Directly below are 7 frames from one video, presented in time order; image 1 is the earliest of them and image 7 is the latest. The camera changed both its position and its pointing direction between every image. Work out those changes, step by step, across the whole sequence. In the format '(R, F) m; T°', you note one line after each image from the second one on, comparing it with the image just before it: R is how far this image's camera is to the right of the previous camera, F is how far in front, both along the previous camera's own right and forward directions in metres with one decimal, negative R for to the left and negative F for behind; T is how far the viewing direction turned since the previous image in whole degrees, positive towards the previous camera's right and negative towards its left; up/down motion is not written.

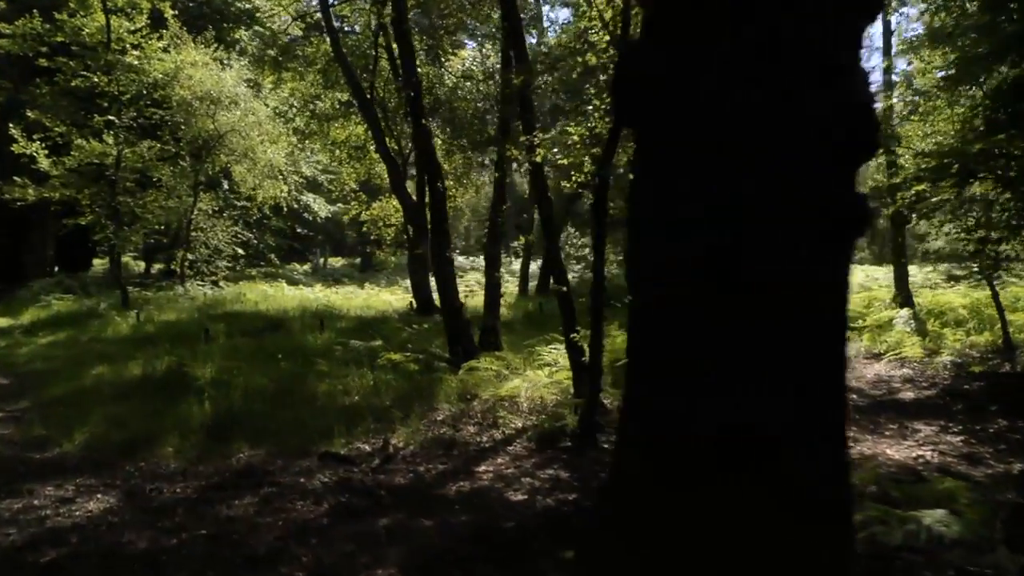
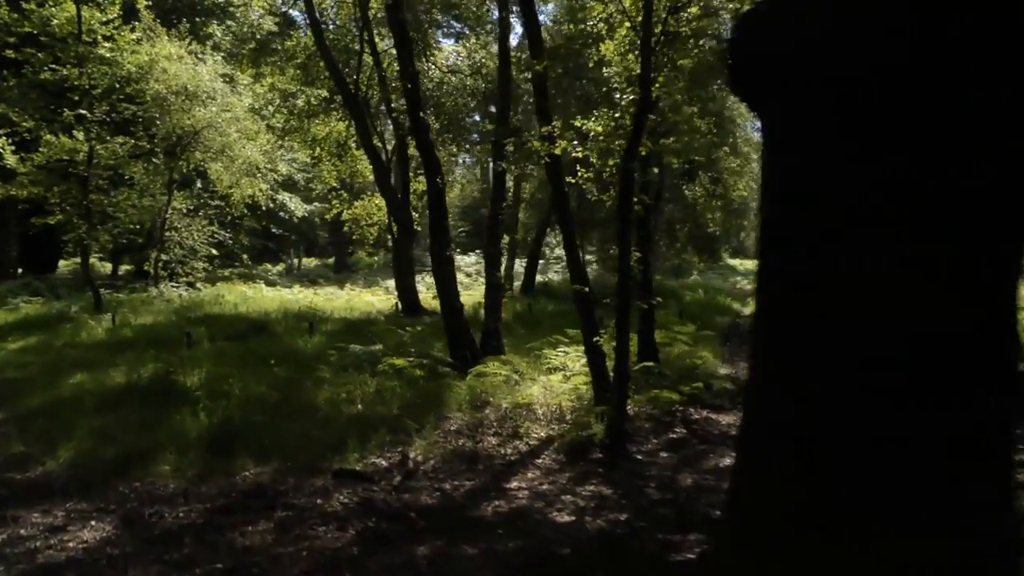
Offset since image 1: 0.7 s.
(-0.5, +0.5) m; +2°
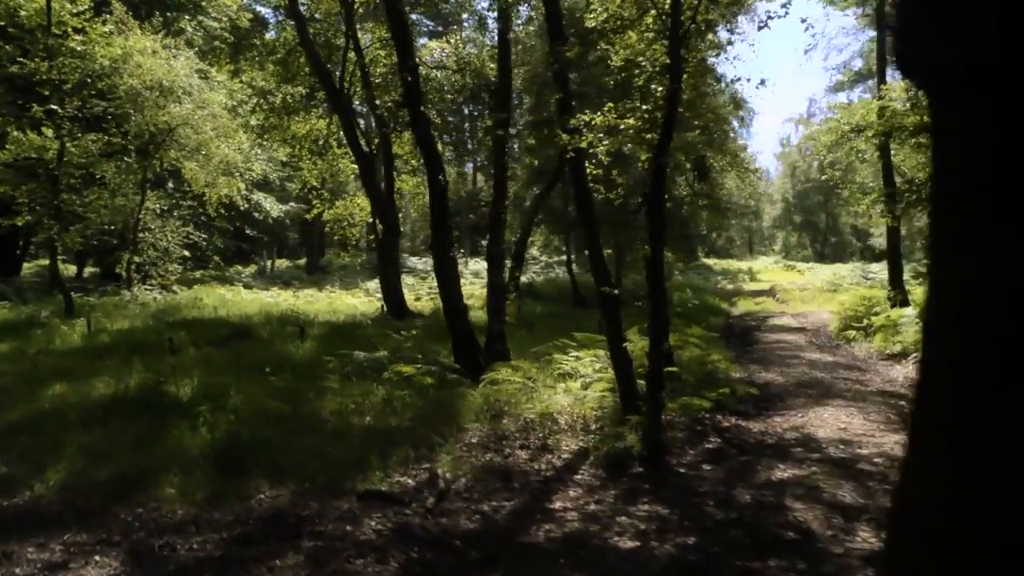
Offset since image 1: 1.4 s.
(-0.5, +0.5) m; +2°
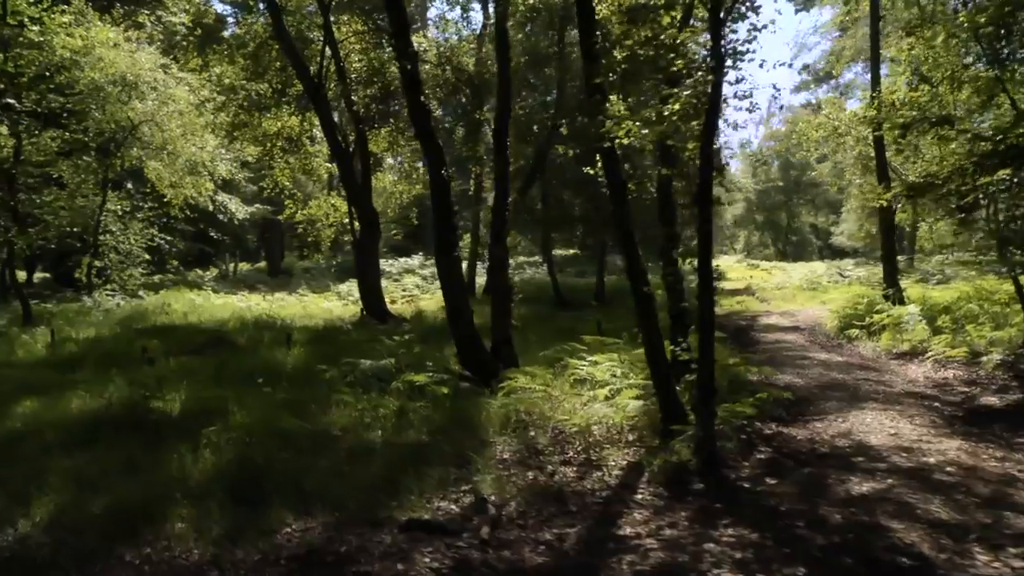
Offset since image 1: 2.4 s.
(-0.7, +0.7) m; +3°
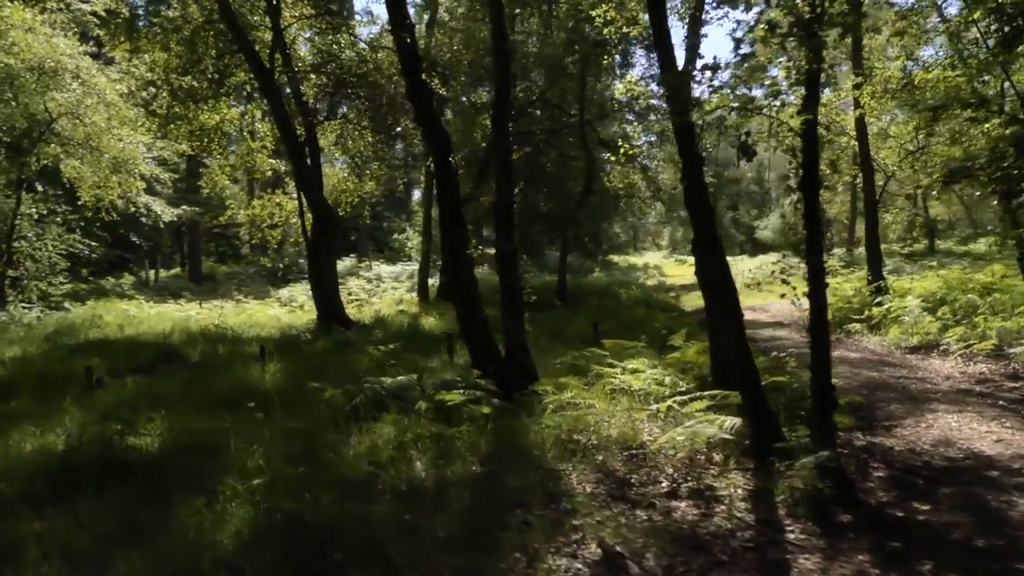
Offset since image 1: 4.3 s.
(-1.2, +1.2) m; +6°
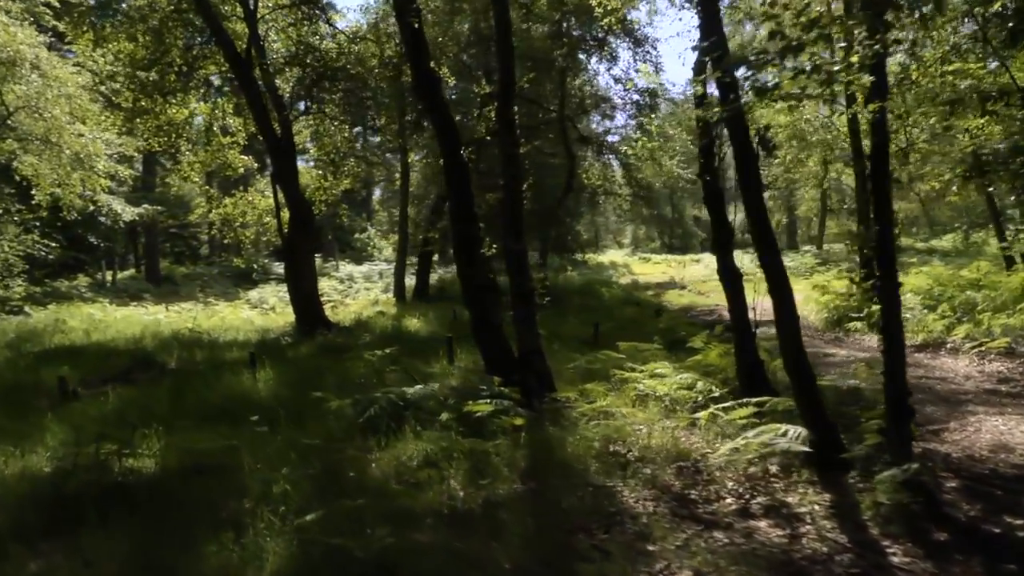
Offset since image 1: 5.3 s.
(-0.7, +0.5) m; +3°
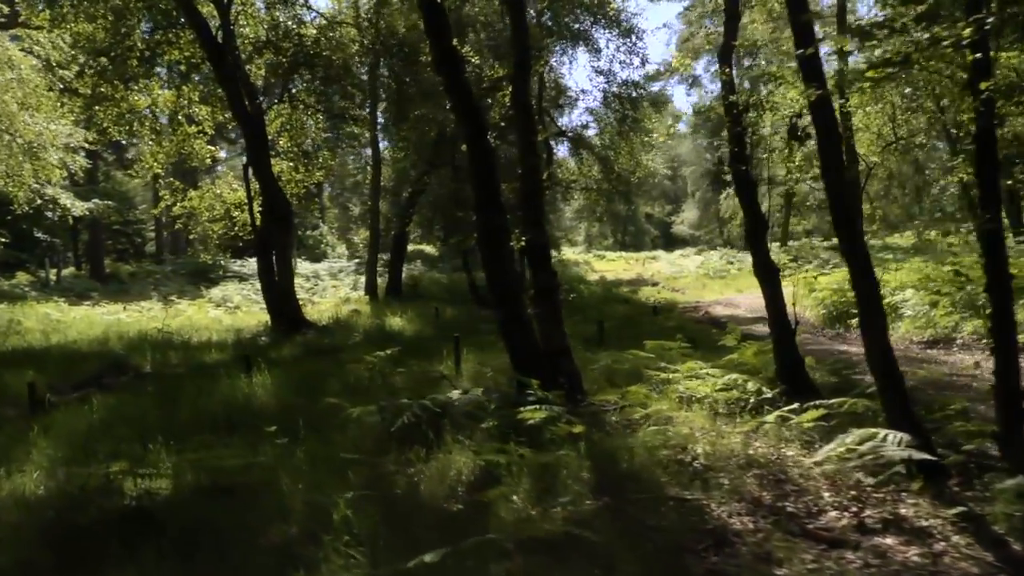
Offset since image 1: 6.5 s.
(-0.9, +0.6) m; +4°
